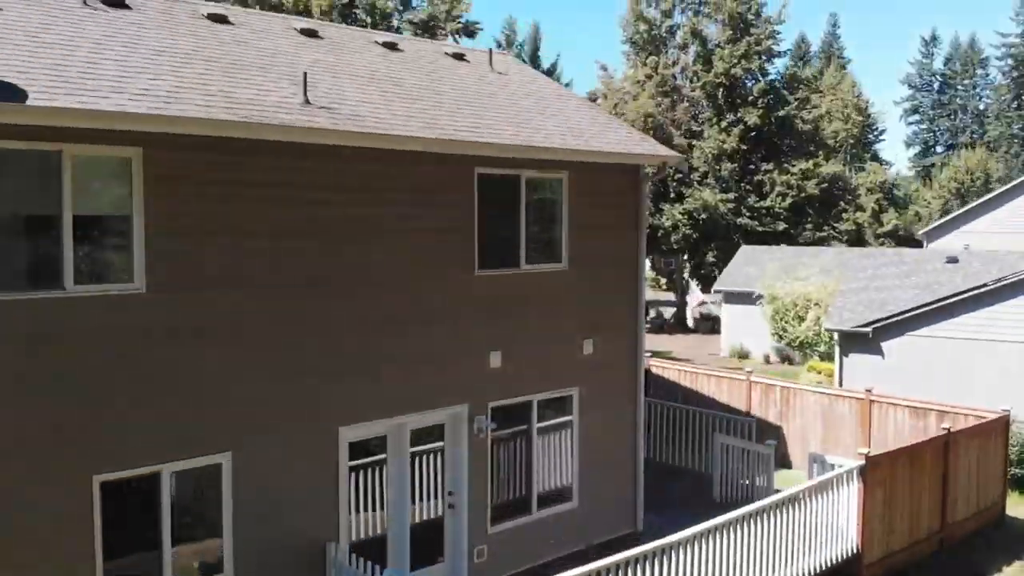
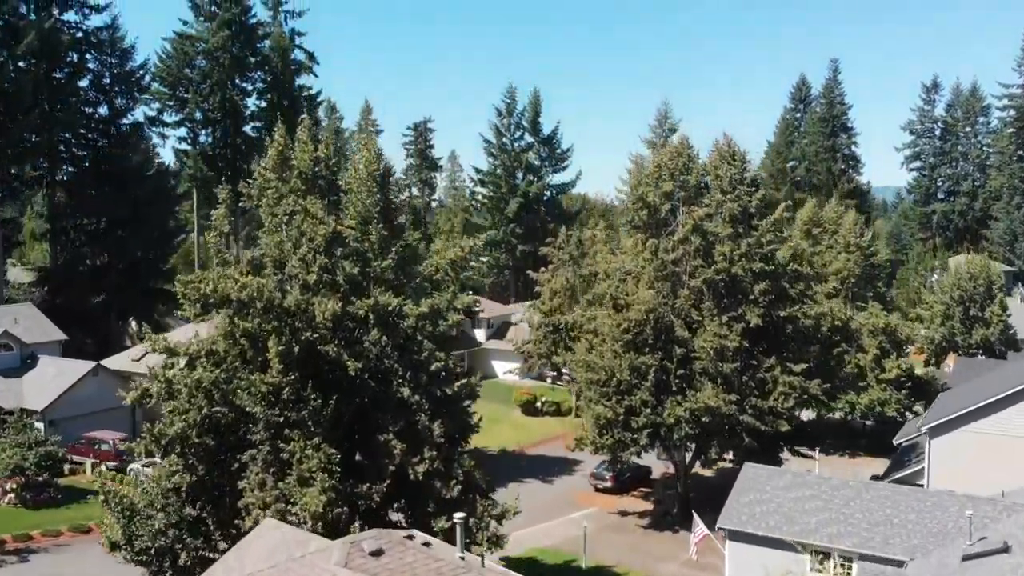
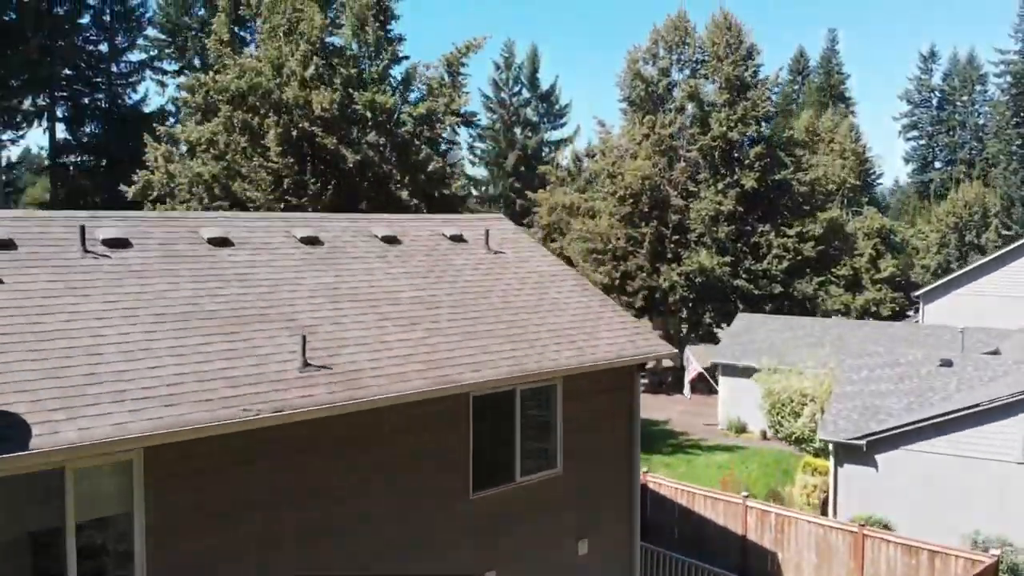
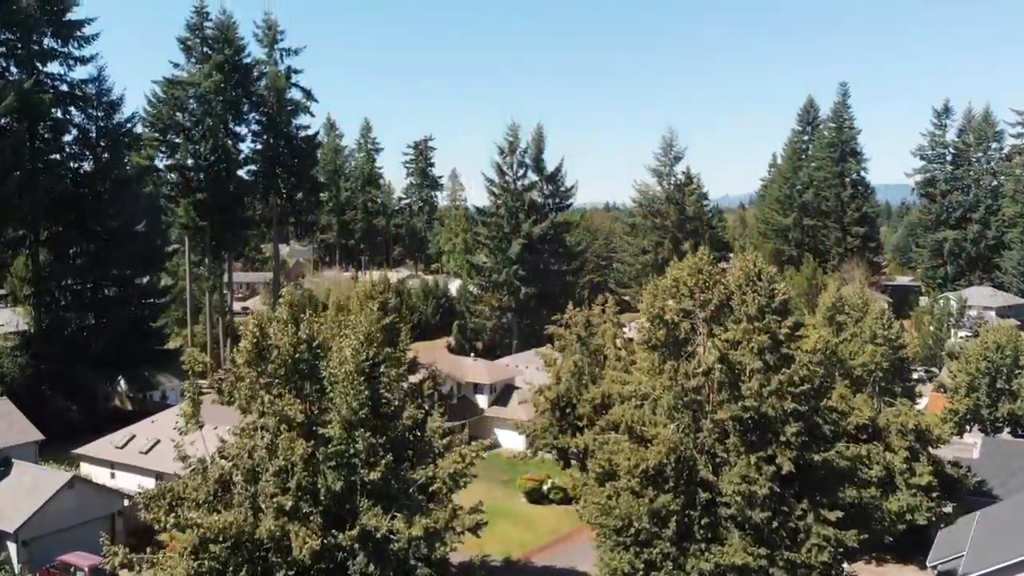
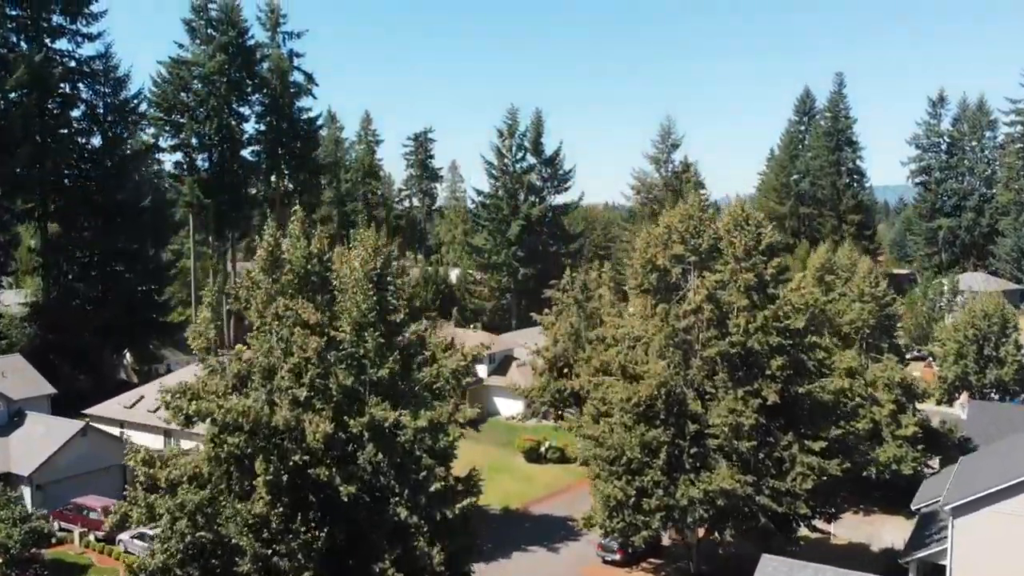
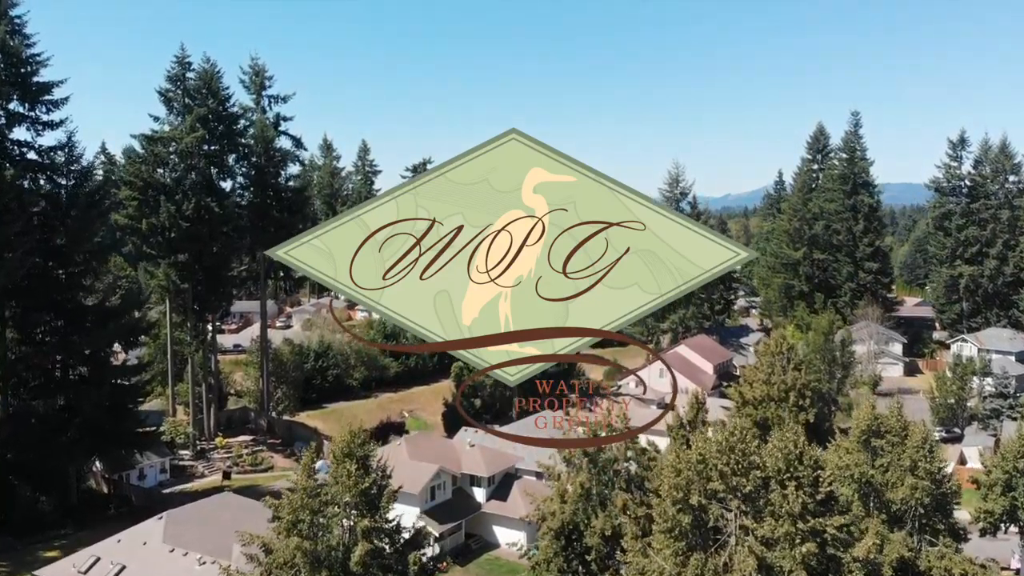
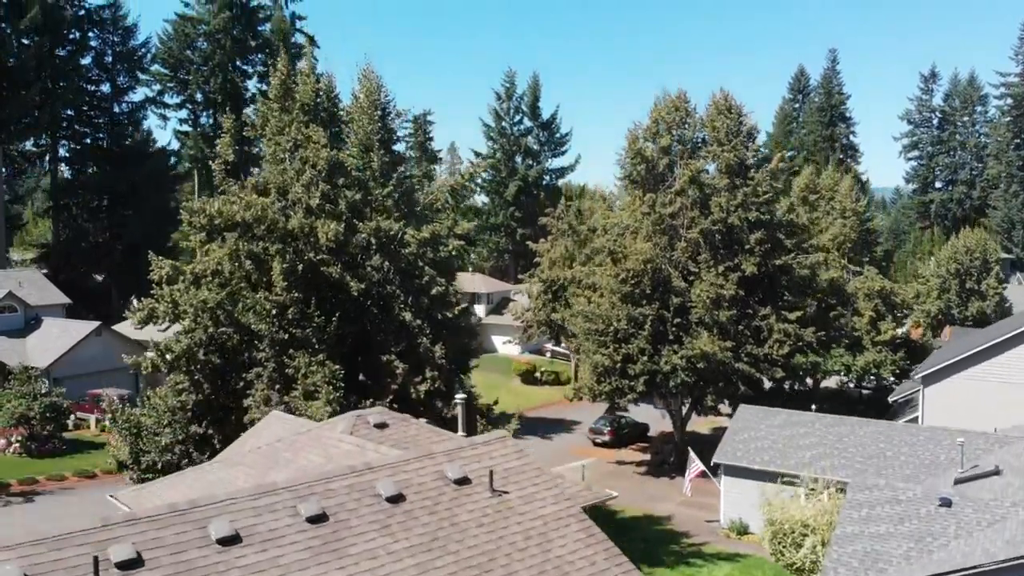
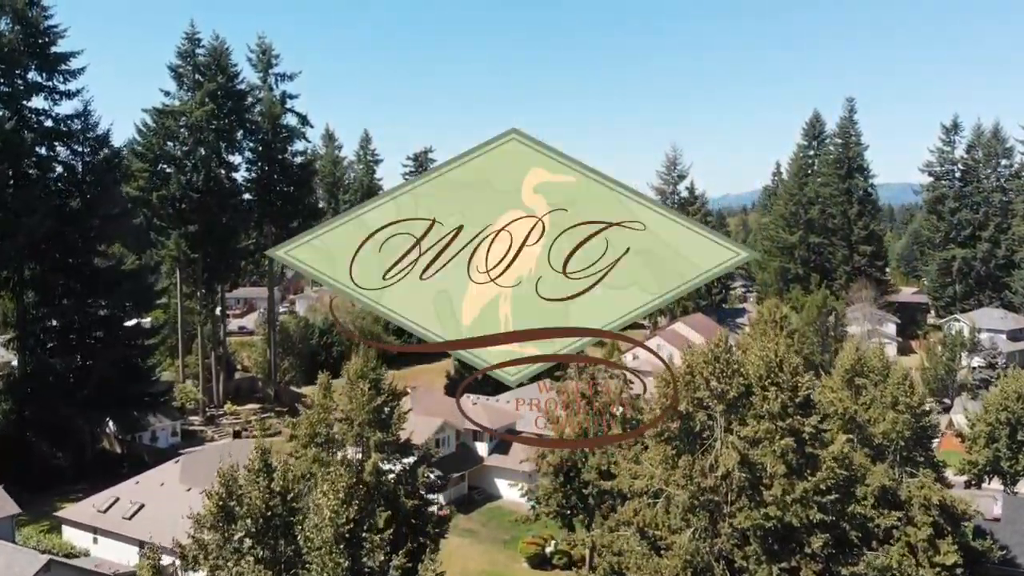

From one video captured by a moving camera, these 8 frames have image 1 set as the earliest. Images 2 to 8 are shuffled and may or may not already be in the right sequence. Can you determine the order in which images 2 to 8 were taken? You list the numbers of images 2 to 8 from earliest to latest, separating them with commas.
3, 7, 2, 5, 4, 8, 6
